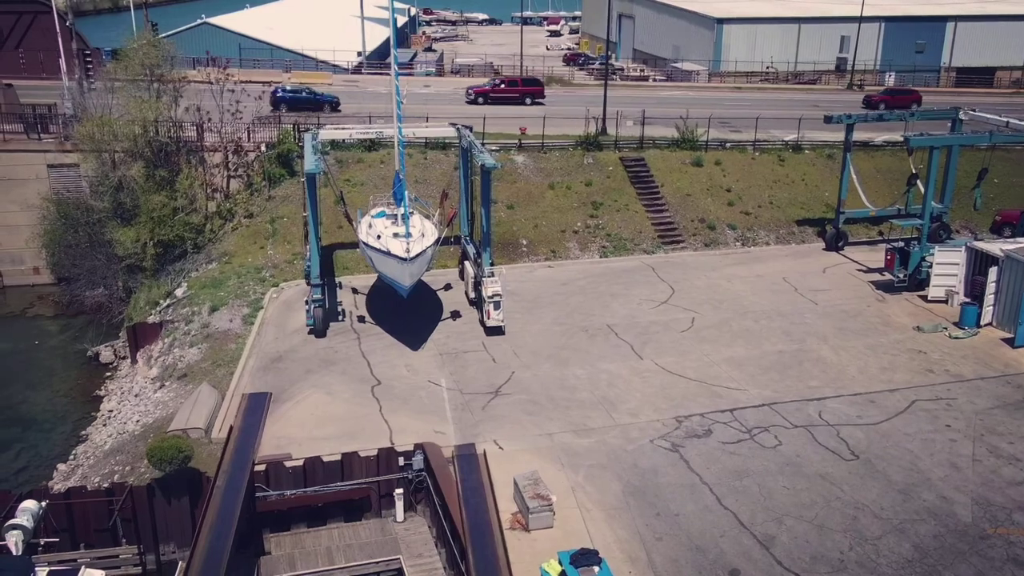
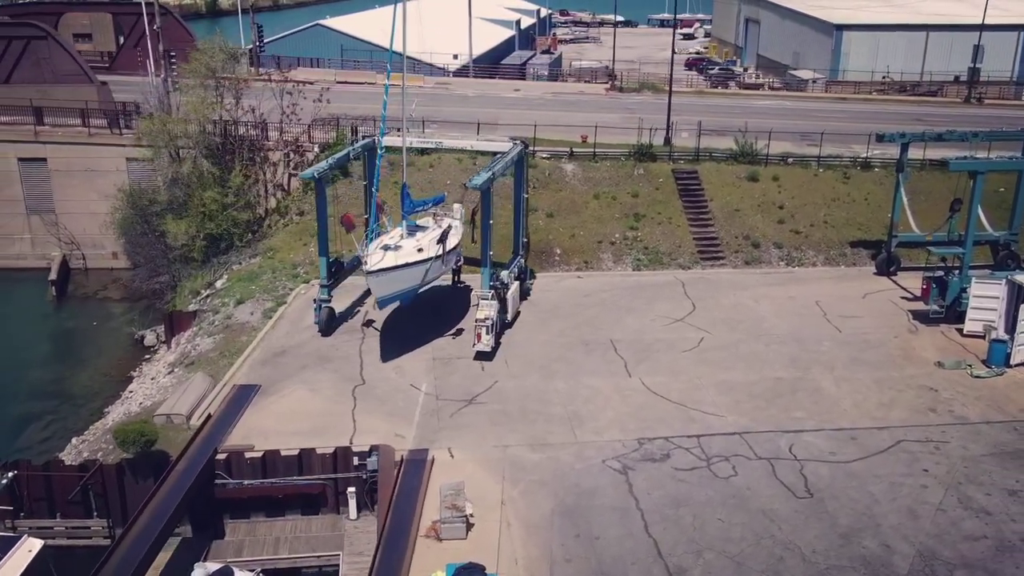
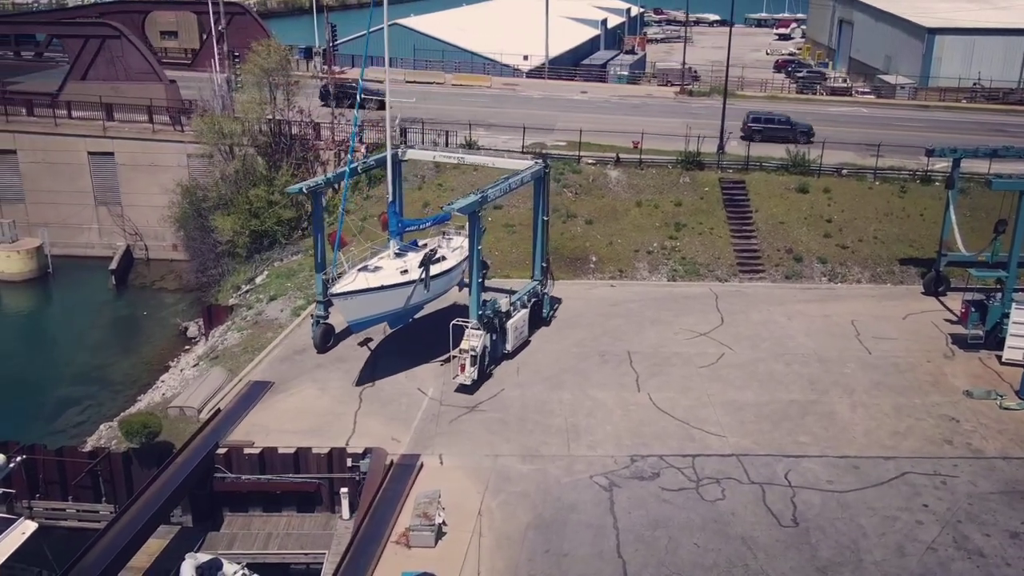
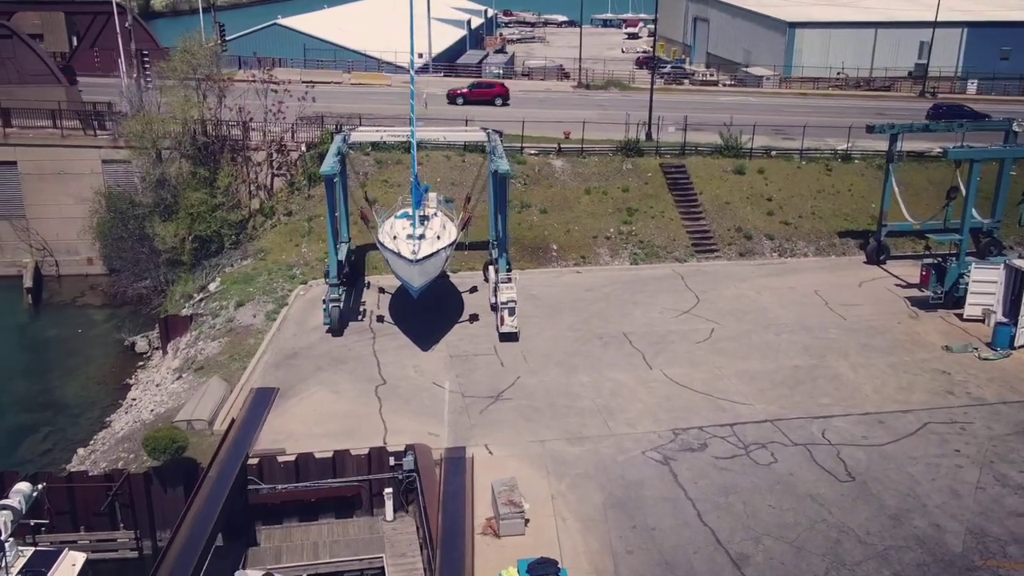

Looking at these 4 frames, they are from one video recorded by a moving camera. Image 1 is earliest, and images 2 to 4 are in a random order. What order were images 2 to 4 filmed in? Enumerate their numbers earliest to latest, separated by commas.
4, 2, 3
